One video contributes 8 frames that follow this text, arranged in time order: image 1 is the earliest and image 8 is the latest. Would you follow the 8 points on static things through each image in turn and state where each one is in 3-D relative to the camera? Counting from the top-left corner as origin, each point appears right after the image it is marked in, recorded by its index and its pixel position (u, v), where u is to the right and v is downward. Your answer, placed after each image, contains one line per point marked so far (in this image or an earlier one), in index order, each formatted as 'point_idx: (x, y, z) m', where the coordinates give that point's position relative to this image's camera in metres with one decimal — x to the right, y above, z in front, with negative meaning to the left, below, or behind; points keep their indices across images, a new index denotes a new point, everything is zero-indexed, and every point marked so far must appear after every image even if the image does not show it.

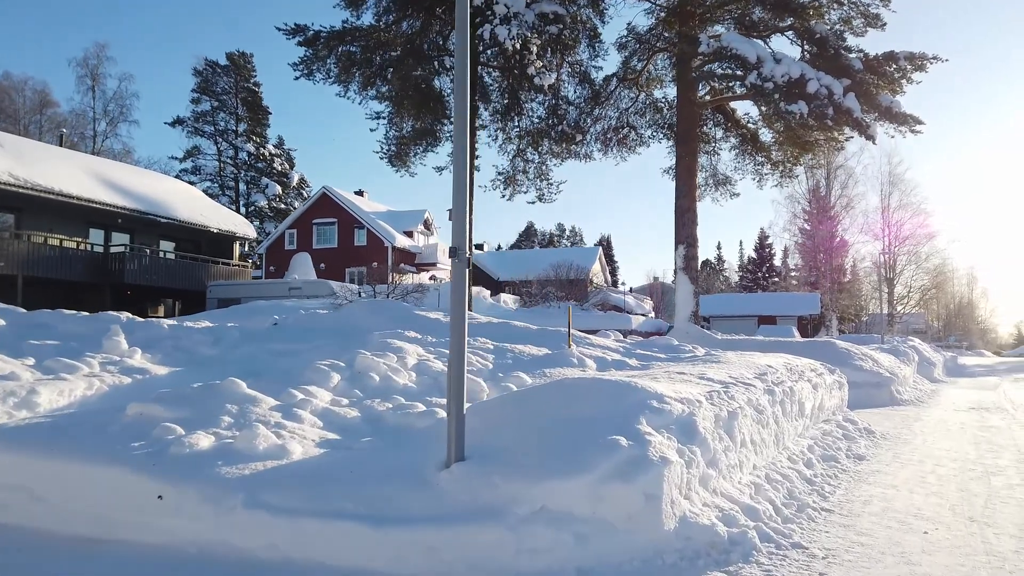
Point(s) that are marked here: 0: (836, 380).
0: (+4.6, -1.3, +9.6) m
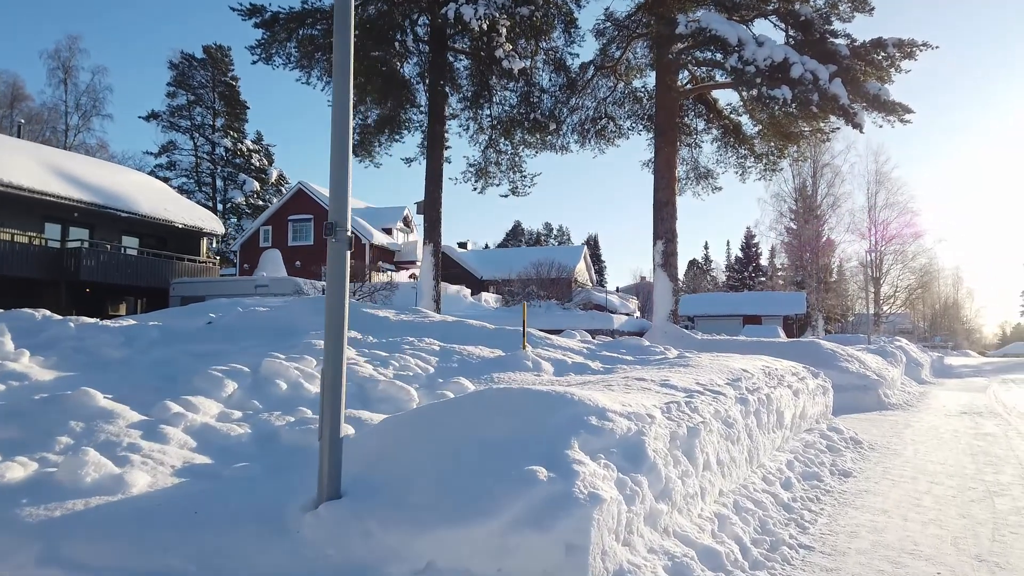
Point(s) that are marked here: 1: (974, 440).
0: (+4.0, -1.2, +8.8) m
1: (+6.4, -2.1, +9.4) m
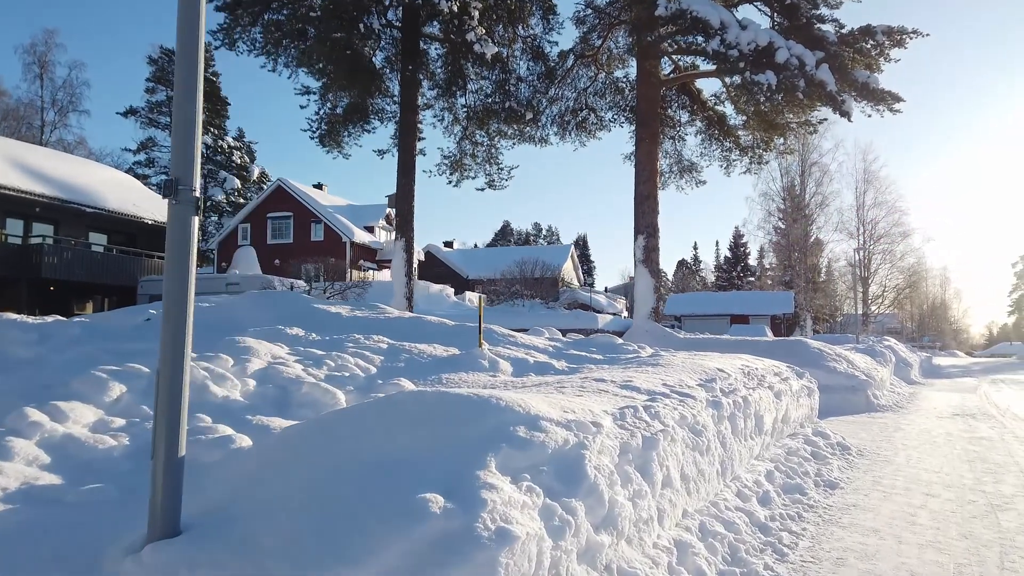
0: (+3.5, -1.2, +8.1) m
1: (+5.9, -2.0, +8.8) m
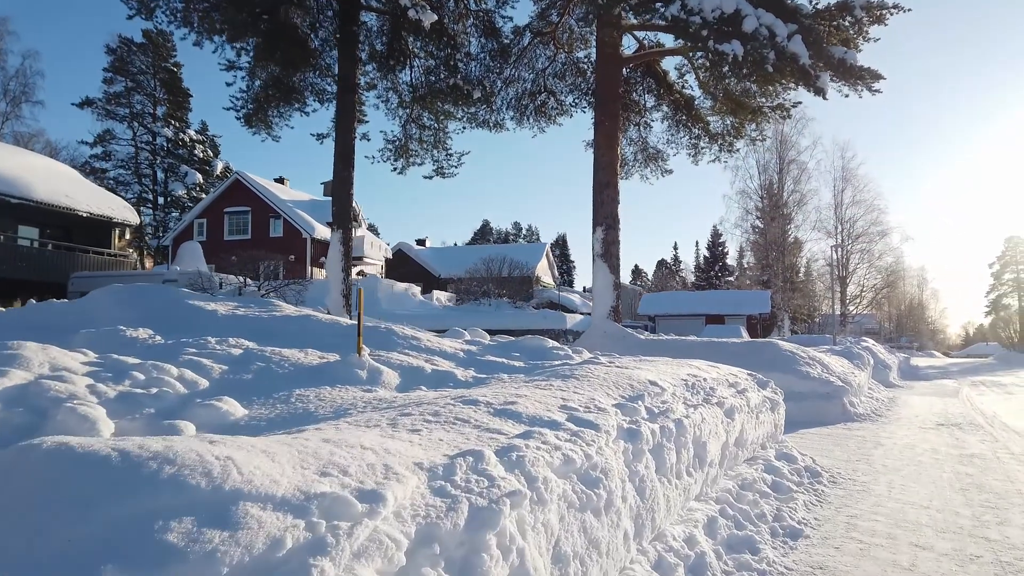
0: (+2.5, -1.1, +6.8) m
1: (+4.9, -2.0, +7.5) m
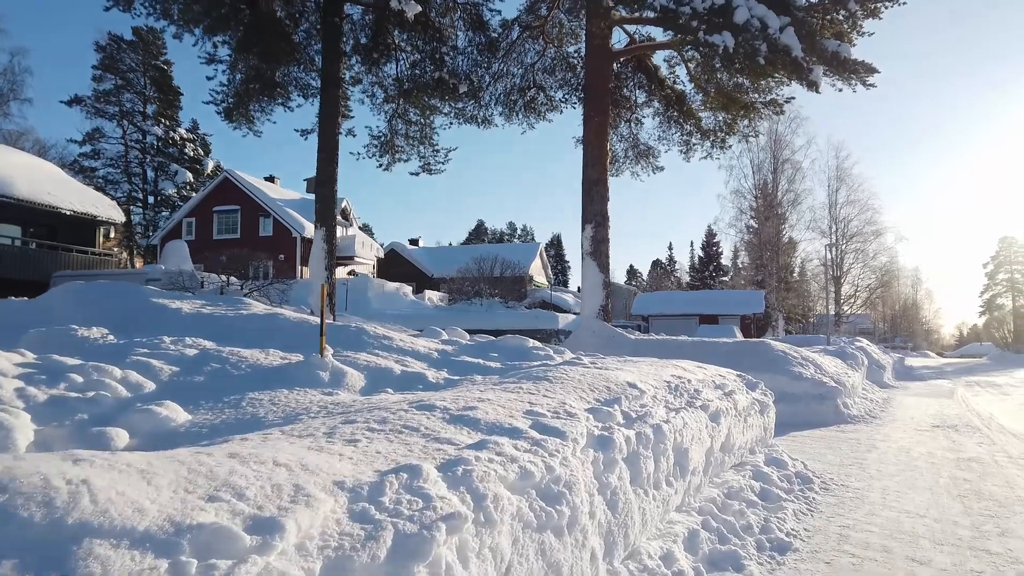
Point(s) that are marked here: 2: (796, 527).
0: (+2.3, -1.1, +6.5) m
1: (+4.7, -1.9, +7.2) m
2: (+2.0, -1.6, +4.7) m
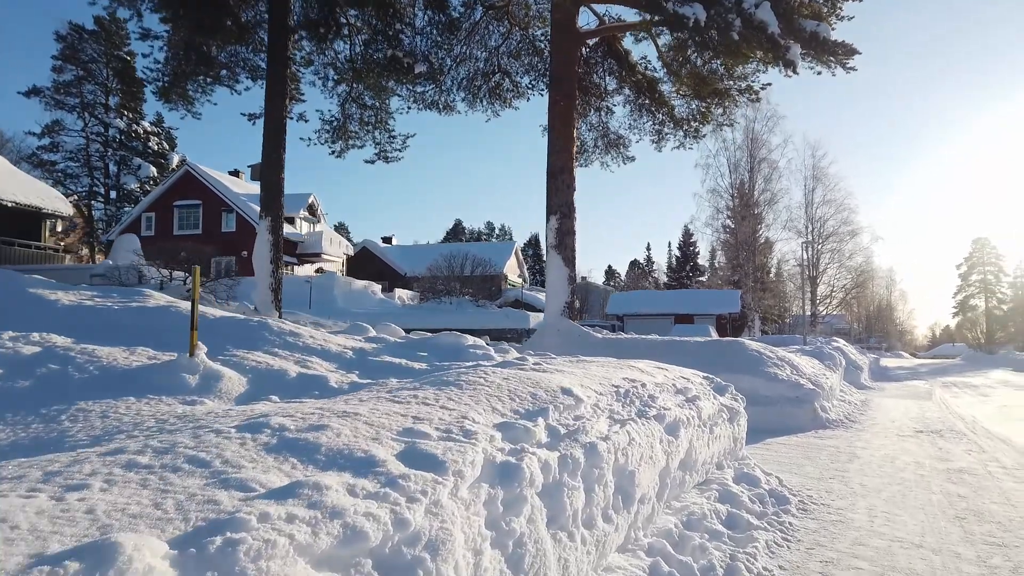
0: (+1.8, -1.0, +5.6) m
1: (+4.1, -1.9, +6.4) m
2: (+1.4, -1.5, +3.8) m
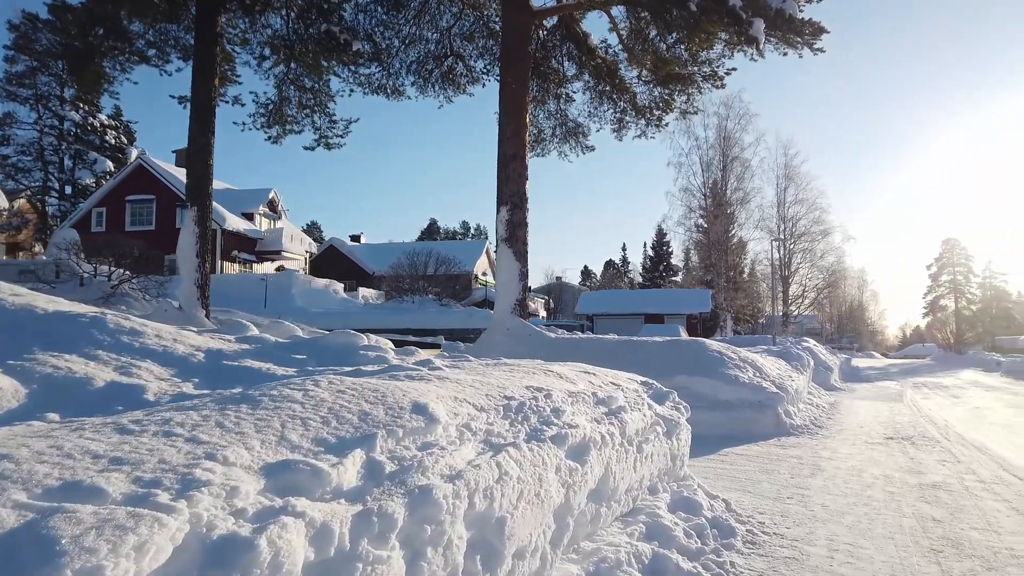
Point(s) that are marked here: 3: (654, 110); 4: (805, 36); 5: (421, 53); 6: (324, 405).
0: (+1.0, -0.9, +4.7) m
1: (+3.4, -1.8, +5.6) m
2: (+0.8, -1.5, +2.9) m
3: (+3.1, +3.9, +14.8) m
4: (+4.6, +4.0, +10.8) m
5: (-2.0, +5.0, +14.5) m
6: (-0.7, -0.4, +2.6) m
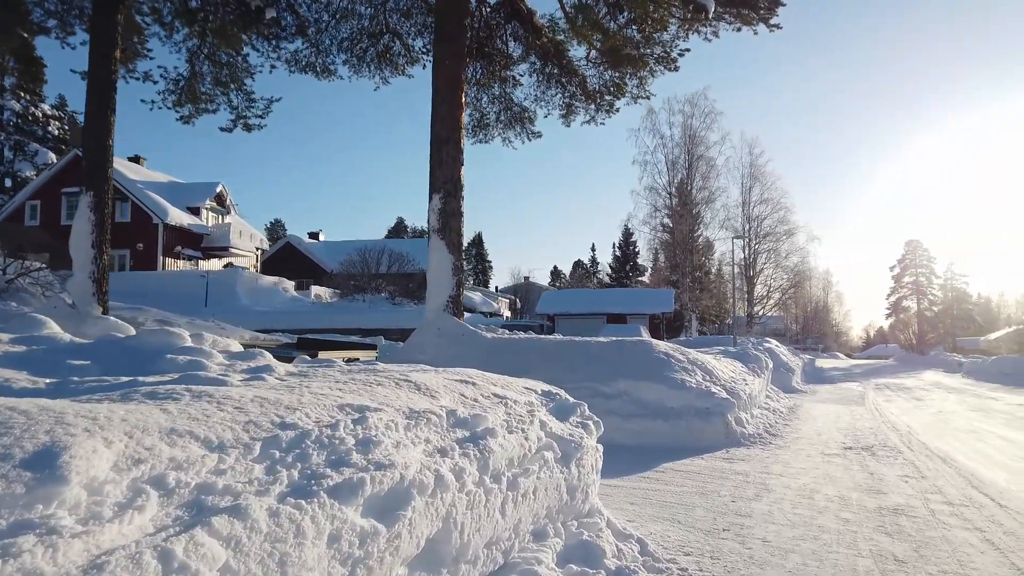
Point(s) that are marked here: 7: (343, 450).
0: (+0.2, -0.8, +3.7) m
1: (+2.5, -1.7, +4.7) m
2: (+0.1, -1.4, +1.9) m
3: (+1.9, +3.9, +13.8) m
4: (+3.6, +4.0, +9.9) m
5: (-3.1, +5.1, +13.3) m
6: (-1.4, -0.4, +1.5) m
7: (-0.5, -0.5, +2.4) m
